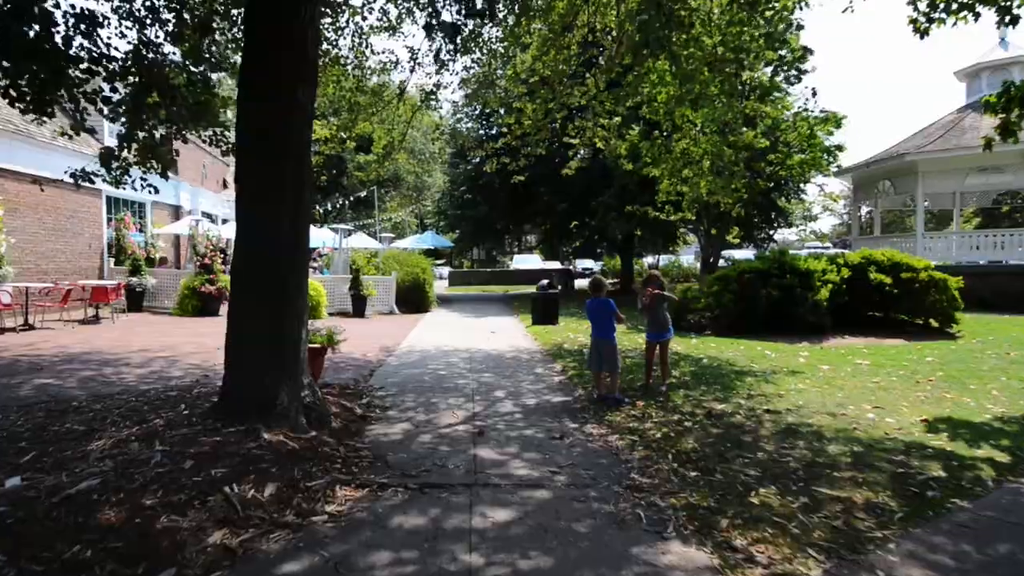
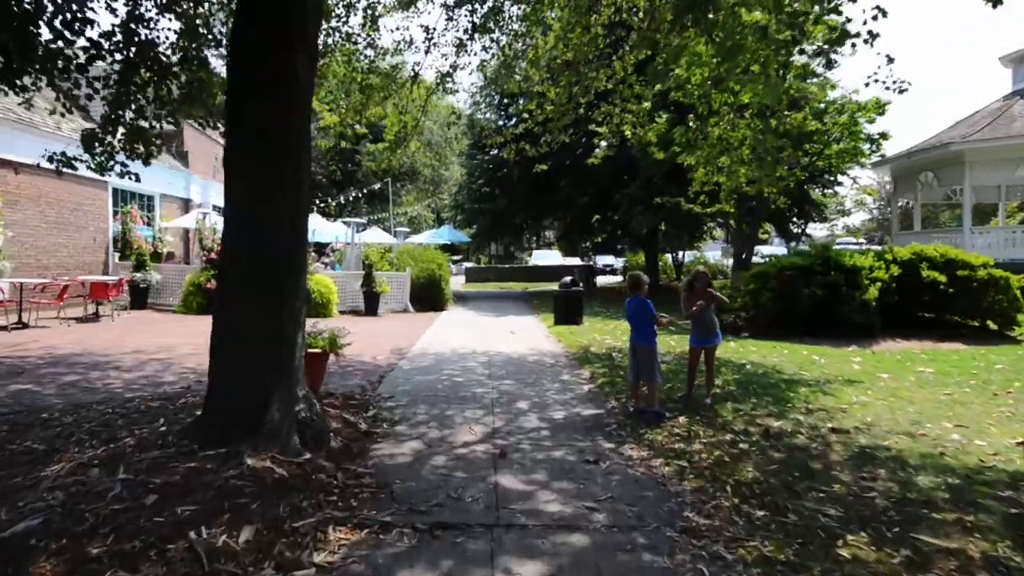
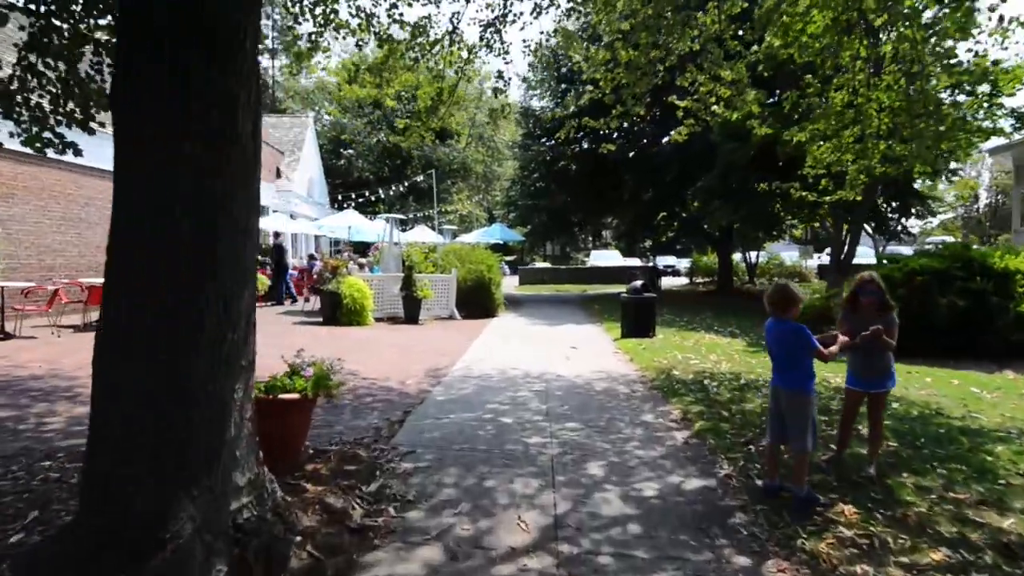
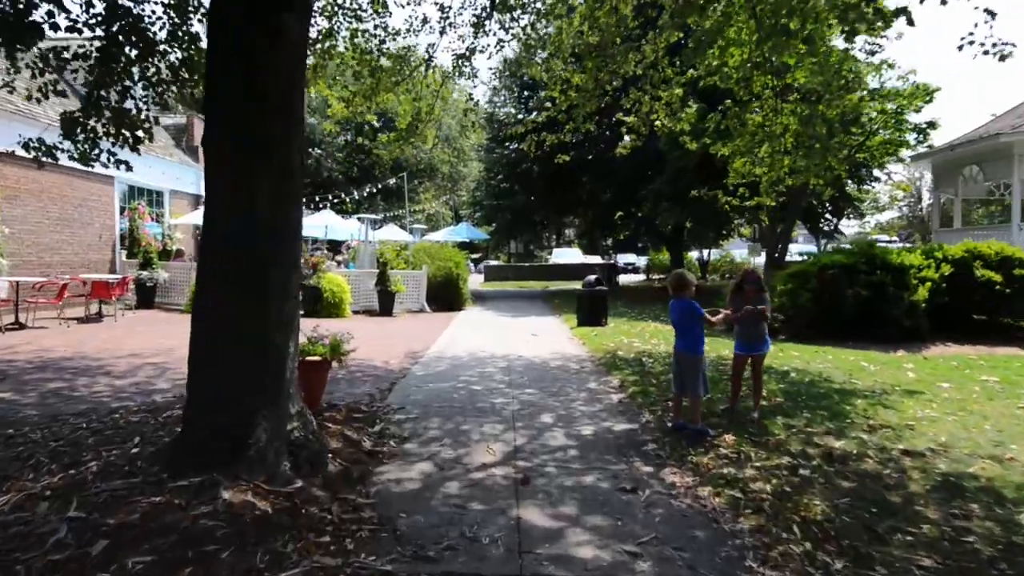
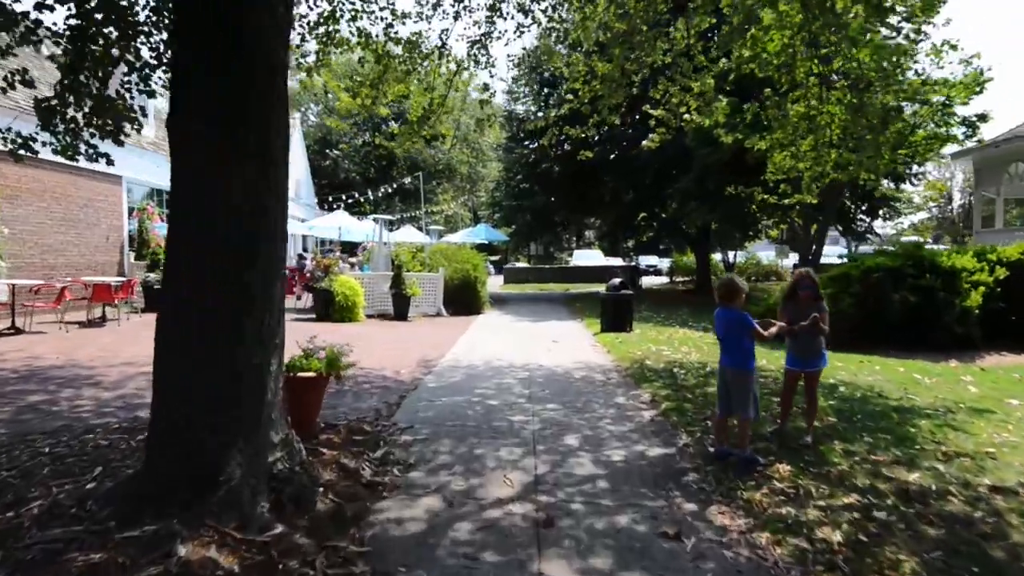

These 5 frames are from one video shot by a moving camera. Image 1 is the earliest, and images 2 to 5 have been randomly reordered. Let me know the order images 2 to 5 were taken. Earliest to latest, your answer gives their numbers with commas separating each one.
2, 4, 5, 3
